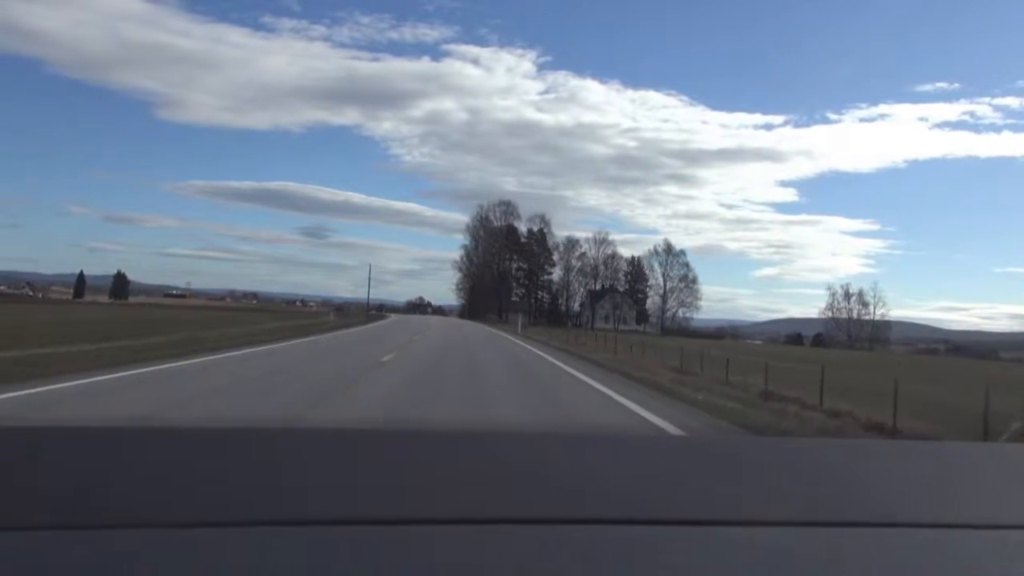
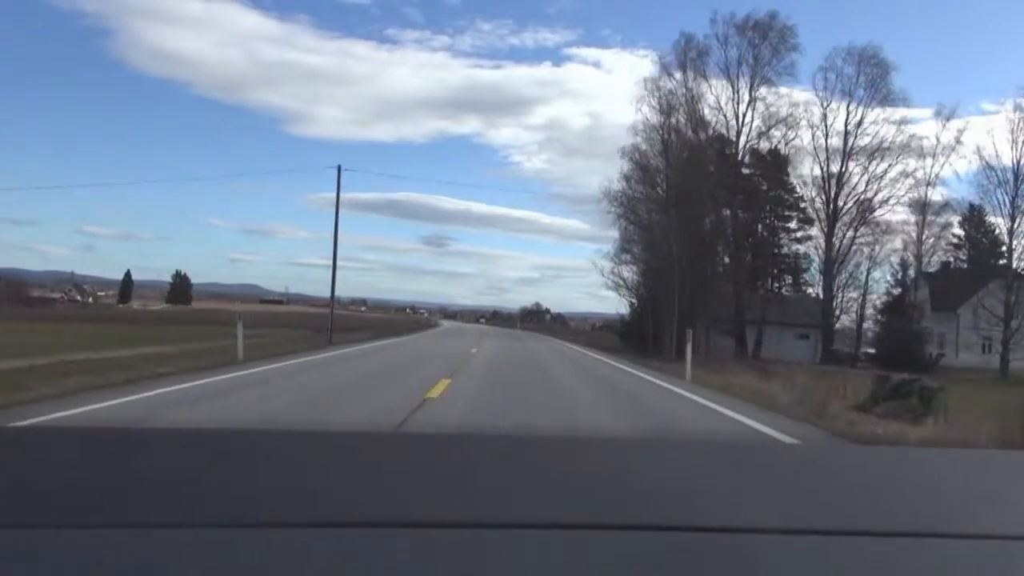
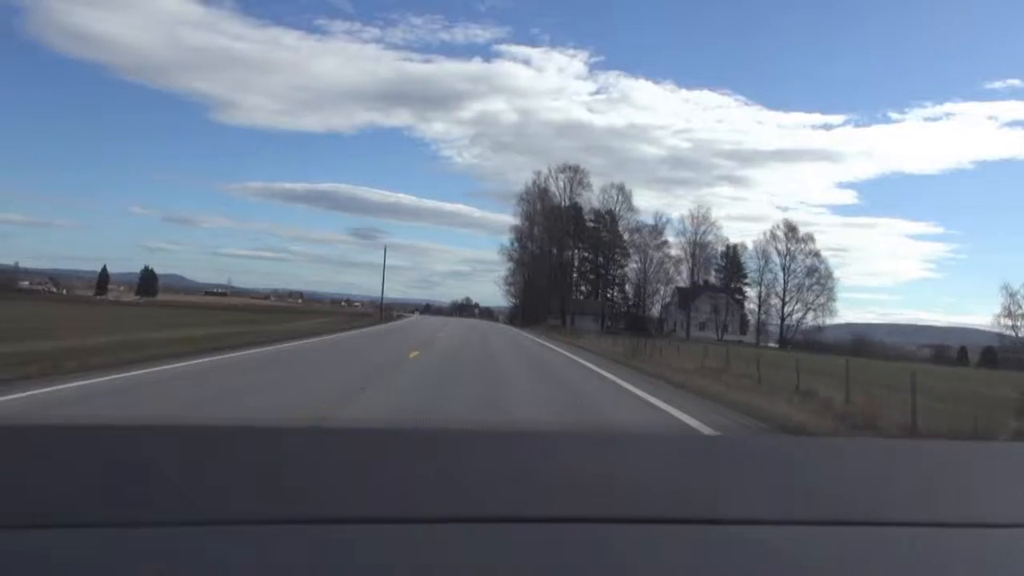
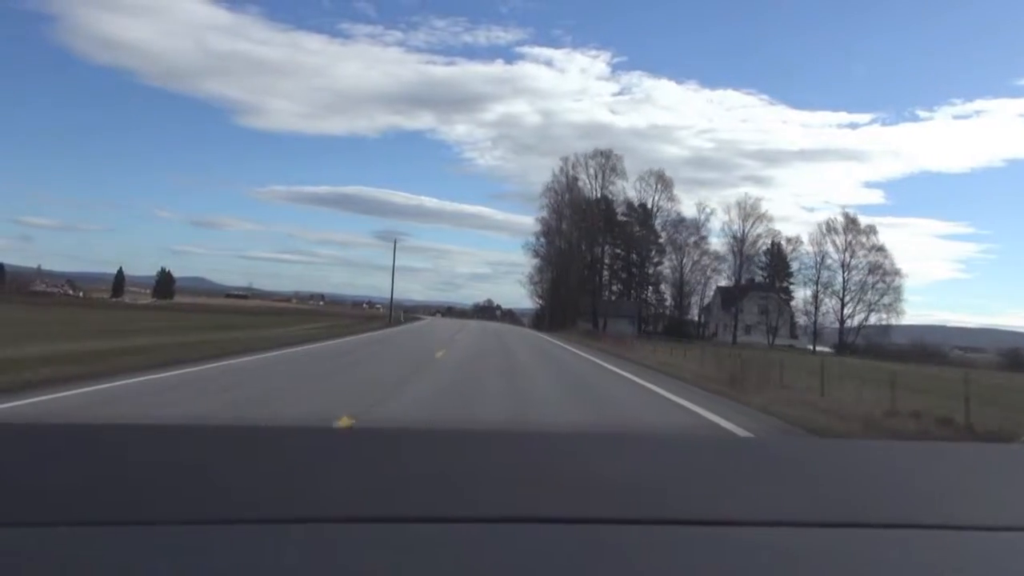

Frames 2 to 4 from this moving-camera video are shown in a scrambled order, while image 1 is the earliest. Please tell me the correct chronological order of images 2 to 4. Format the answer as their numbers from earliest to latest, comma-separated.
3, 4, 2
